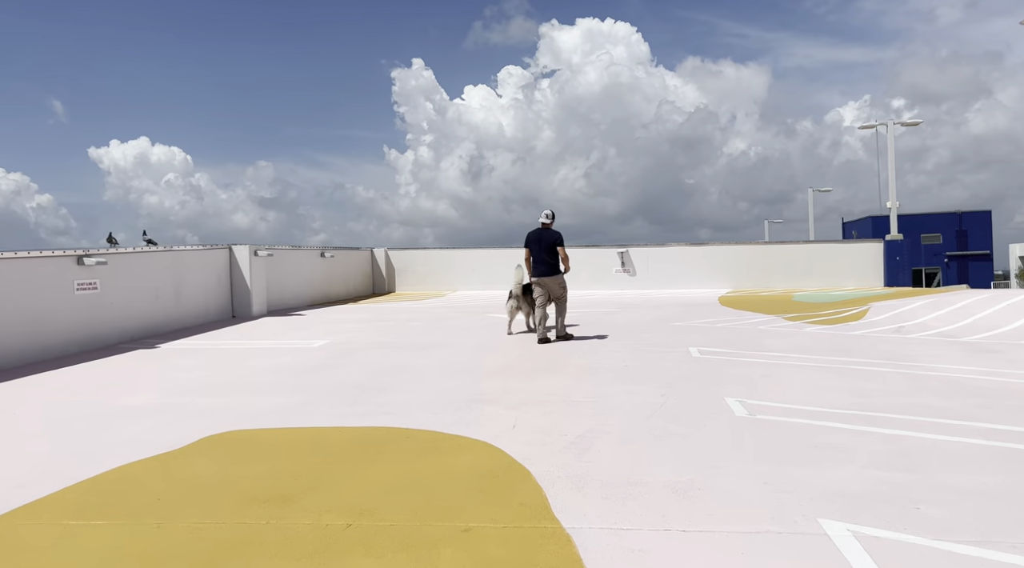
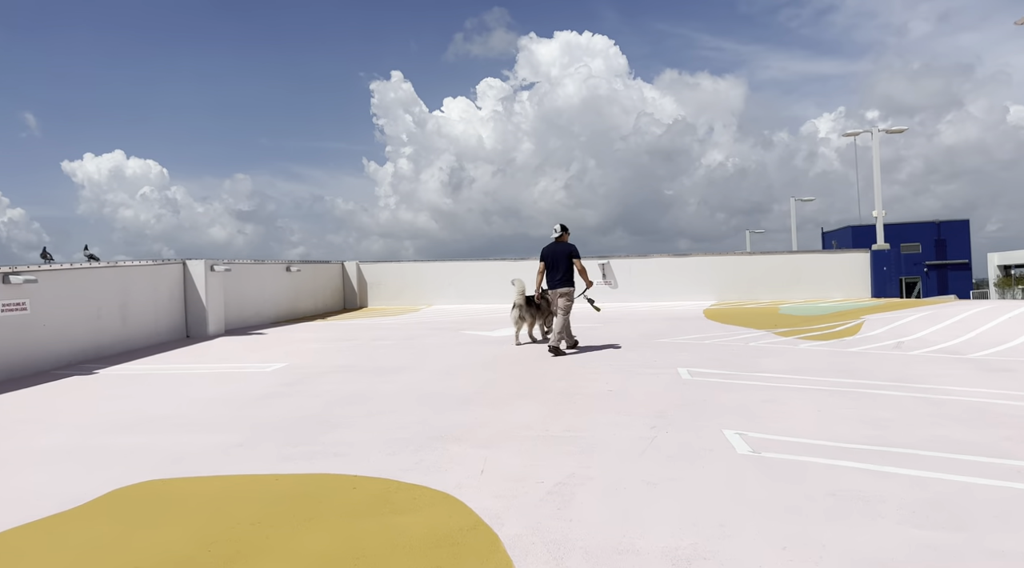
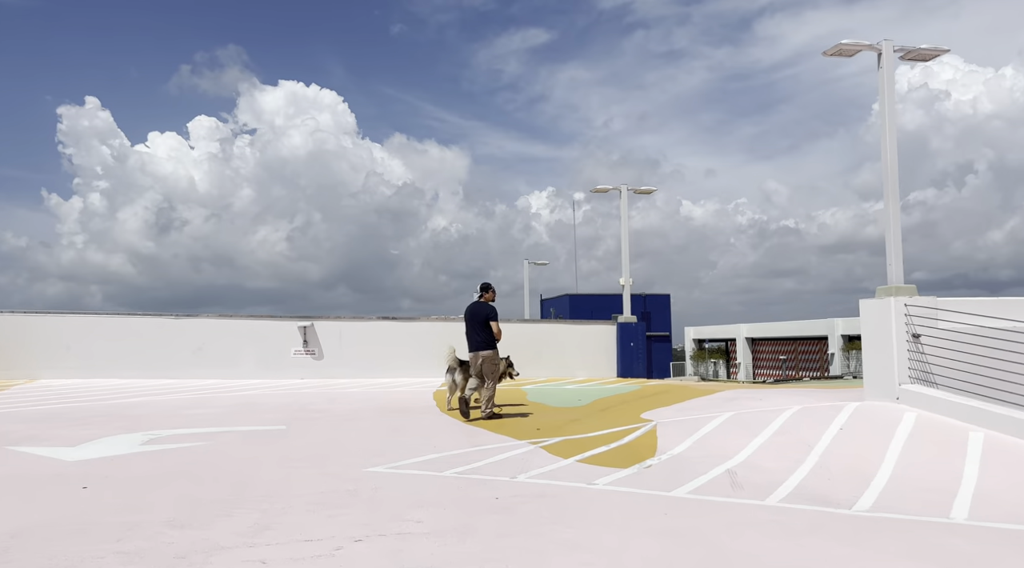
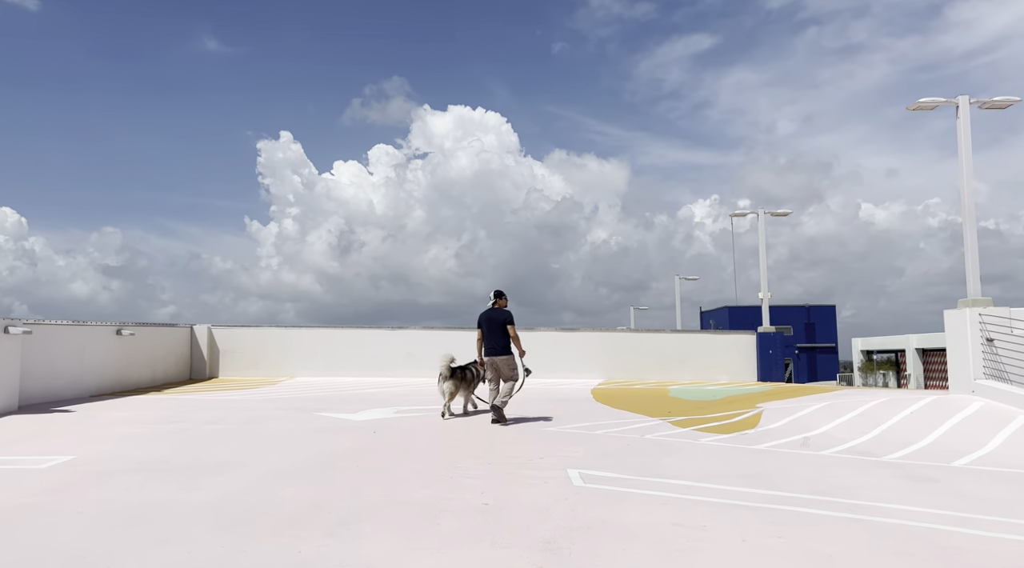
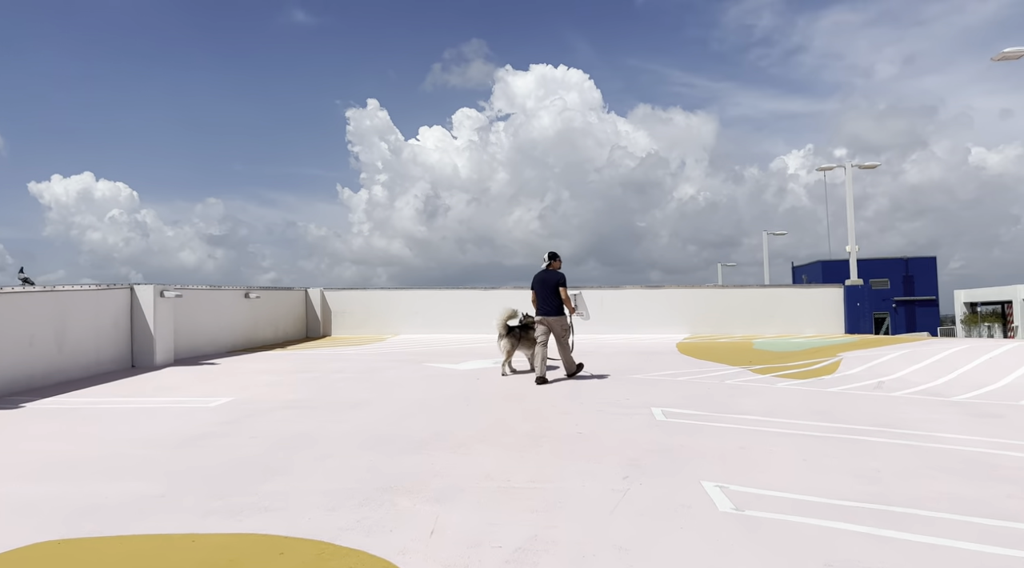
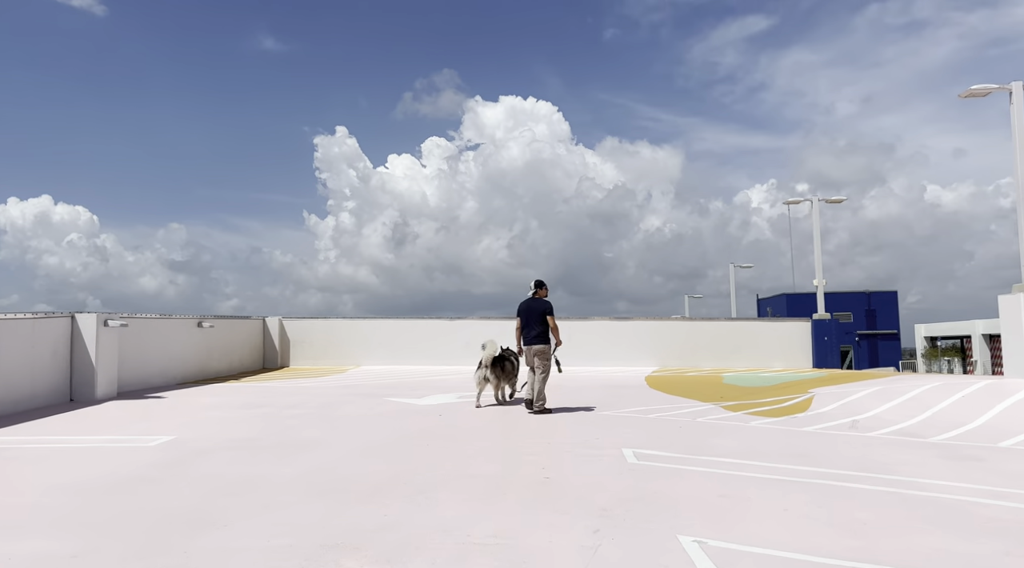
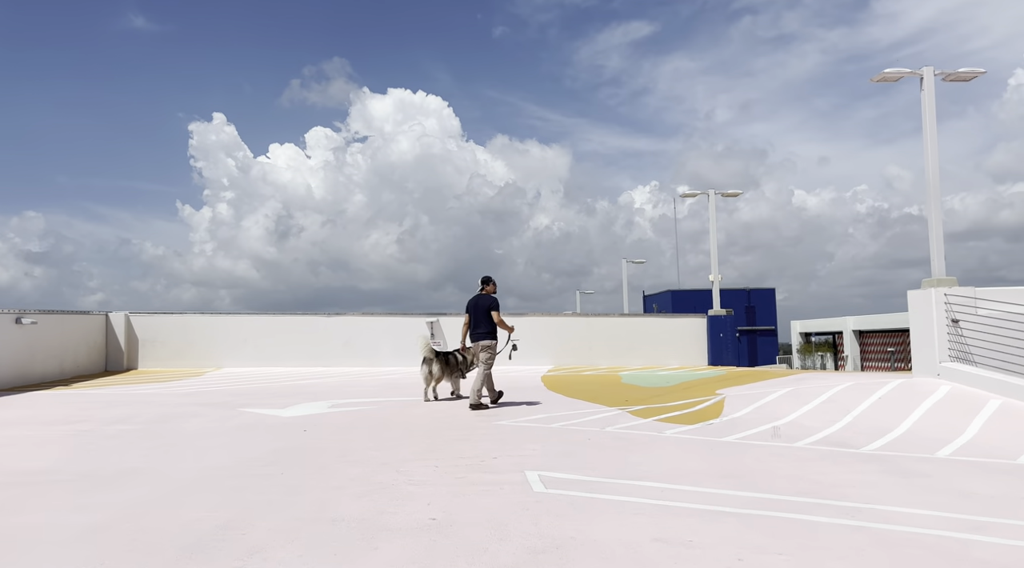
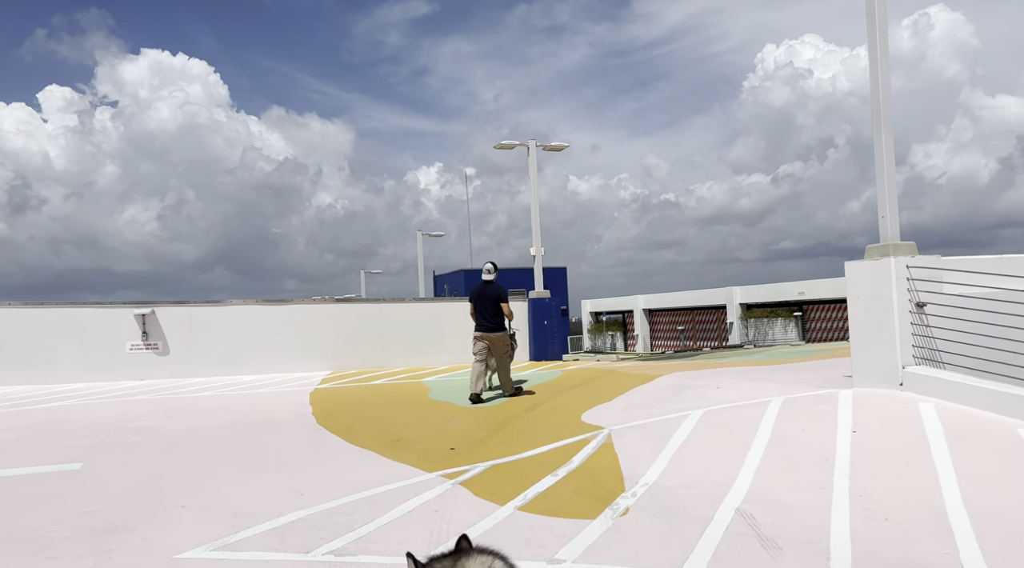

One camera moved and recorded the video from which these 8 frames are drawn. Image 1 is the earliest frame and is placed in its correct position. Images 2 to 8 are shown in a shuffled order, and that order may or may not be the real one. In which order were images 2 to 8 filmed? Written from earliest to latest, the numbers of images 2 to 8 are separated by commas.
2, 5, 6, 4, 7, 3, 8
